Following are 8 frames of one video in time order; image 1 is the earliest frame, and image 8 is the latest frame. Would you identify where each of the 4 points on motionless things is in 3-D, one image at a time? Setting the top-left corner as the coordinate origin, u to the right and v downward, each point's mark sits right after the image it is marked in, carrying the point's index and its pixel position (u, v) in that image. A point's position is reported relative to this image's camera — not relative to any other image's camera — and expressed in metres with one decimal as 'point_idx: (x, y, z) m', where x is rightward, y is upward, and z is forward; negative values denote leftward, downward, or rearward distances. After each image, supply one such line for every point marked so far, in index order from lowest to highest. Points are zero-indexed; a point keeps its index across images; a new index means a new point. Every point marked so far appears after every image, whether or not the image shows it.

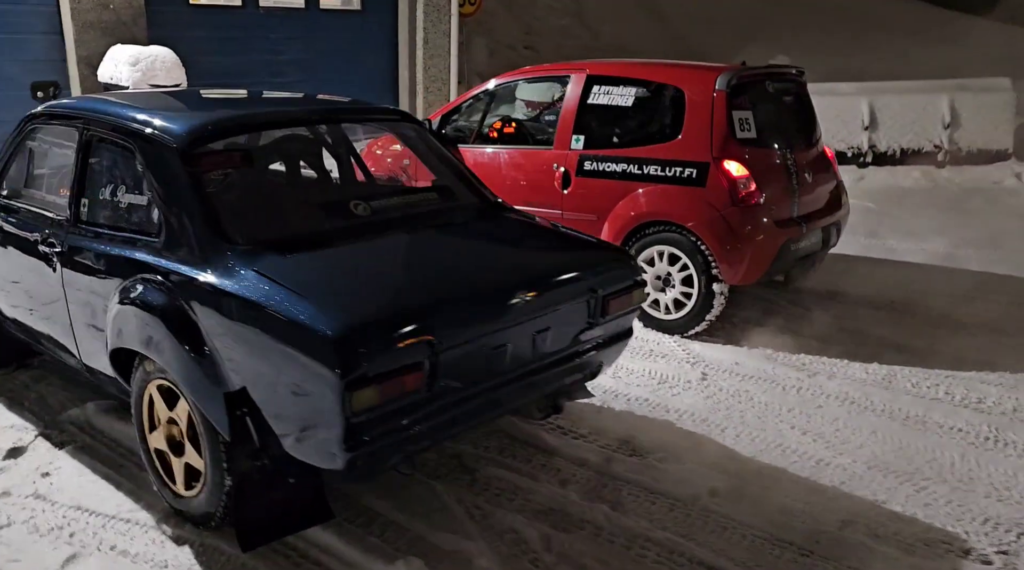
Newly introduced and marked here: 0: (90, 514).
0: (-1.7, -0.9, +3.3) m
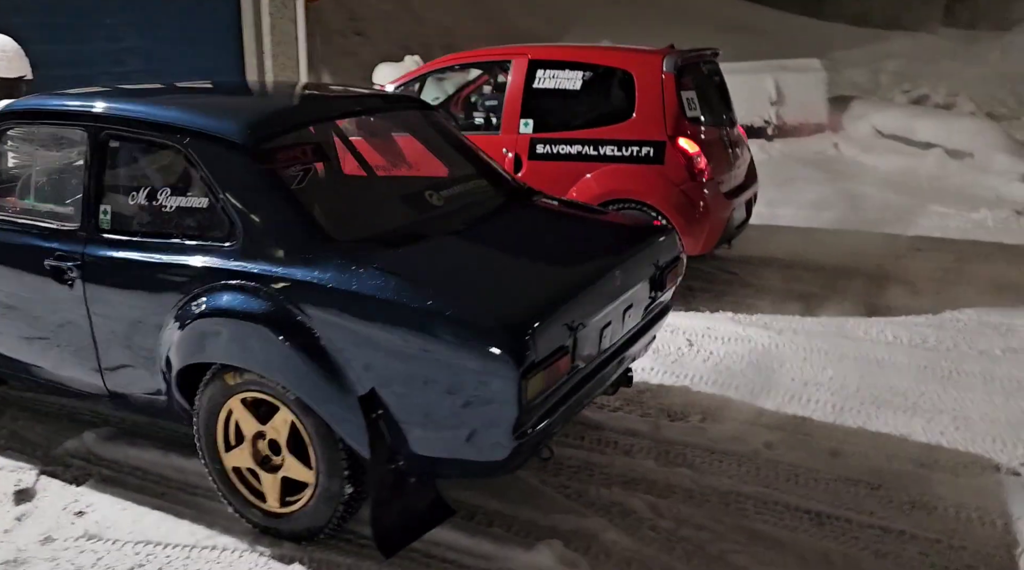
0: (-1.3, -1.0, +3.0) m
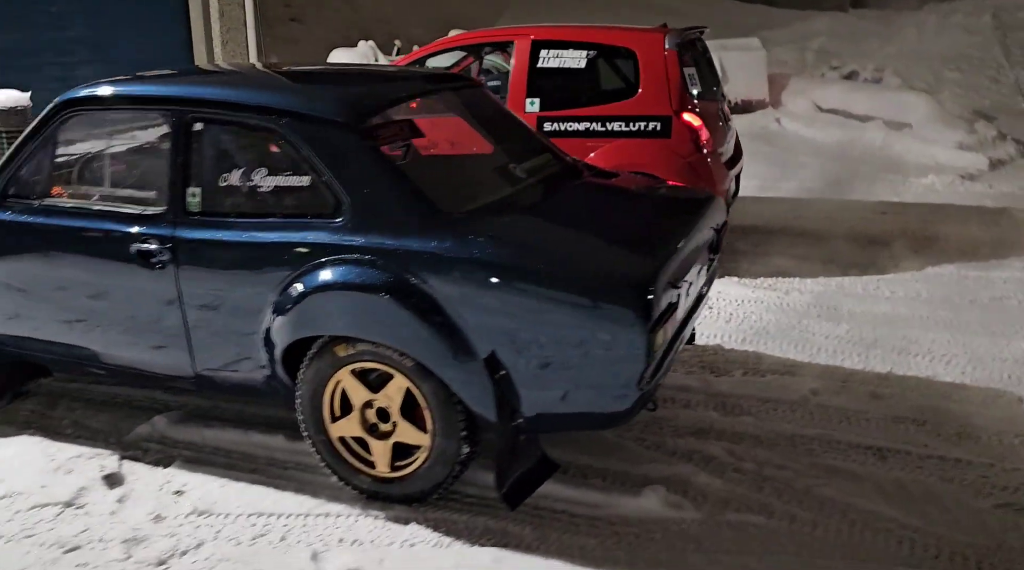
0: (-0.9, -0.9, +3.1) m
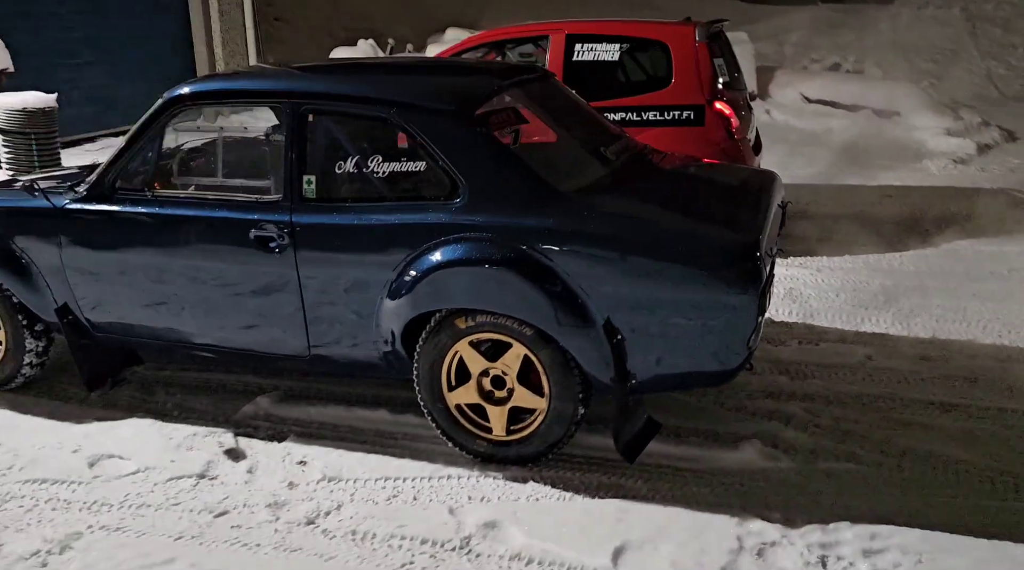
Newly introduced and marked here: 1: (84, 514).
0: (-0.4, -0.8, +3.3) m
1: (-1.6, -0.9, +3.1) m
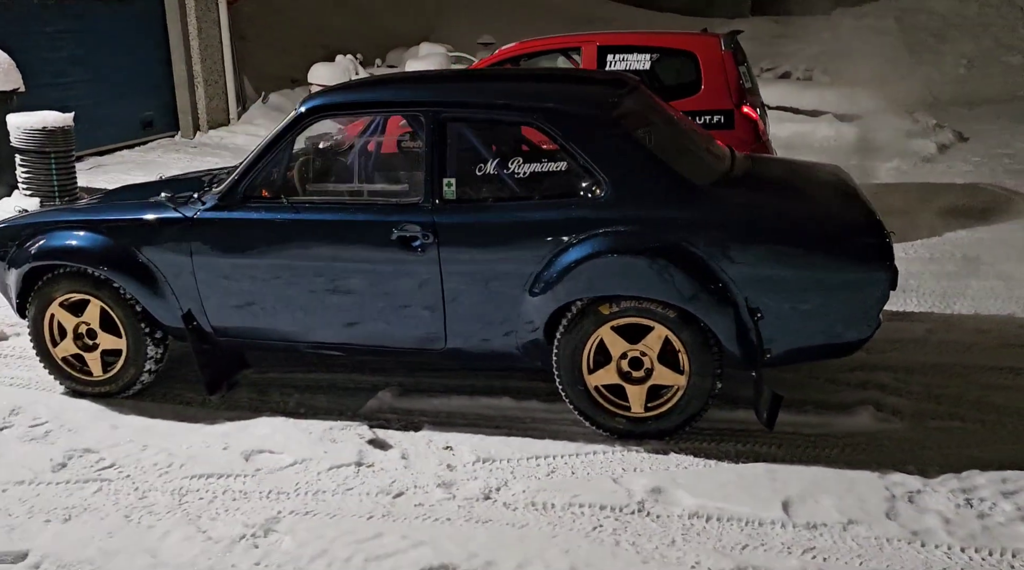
0: (+0.2, -0.7, +3.6) m
1: (-1.0, -0.9, +3.3) m
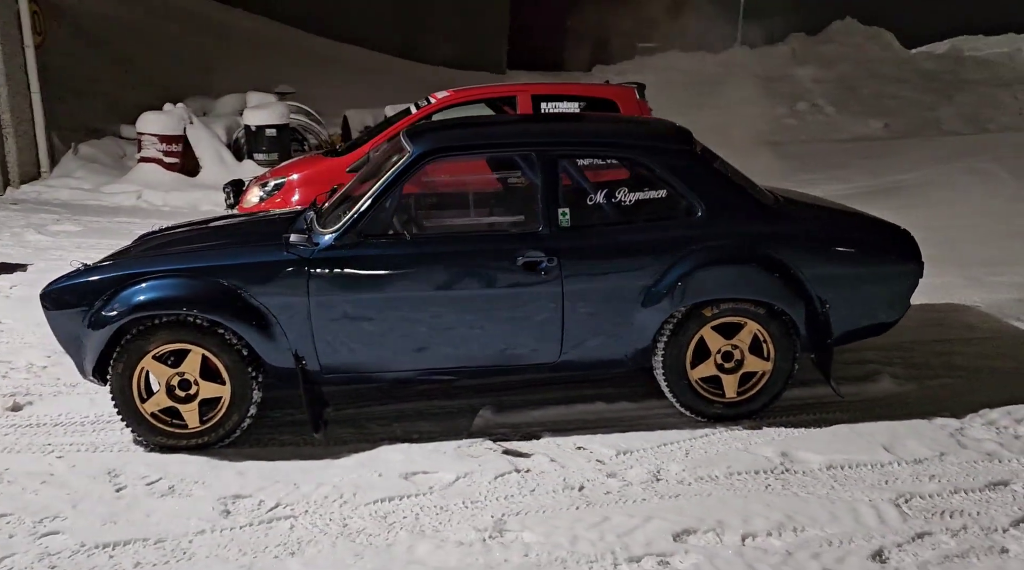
0: (+0.9, -0.8, +4.1) m
1: (-0.2, -1.0, +3.5) m
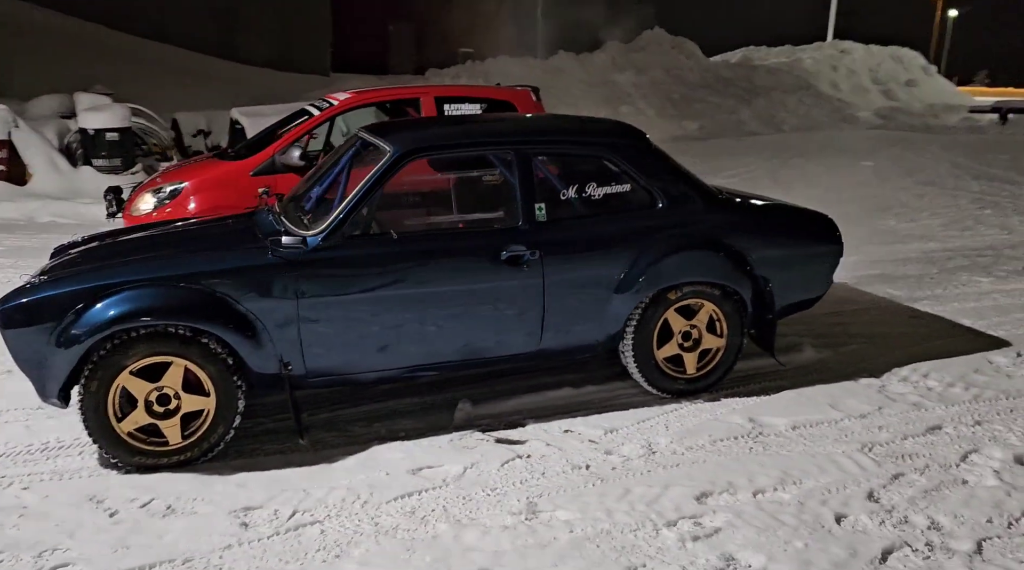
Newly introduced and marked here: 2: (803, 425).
0: (+0.8, -0.7, +4.4) m
1: (-0.1, -0.9, +3.6) m
2: (+1.5, -0.7, +4.3) m
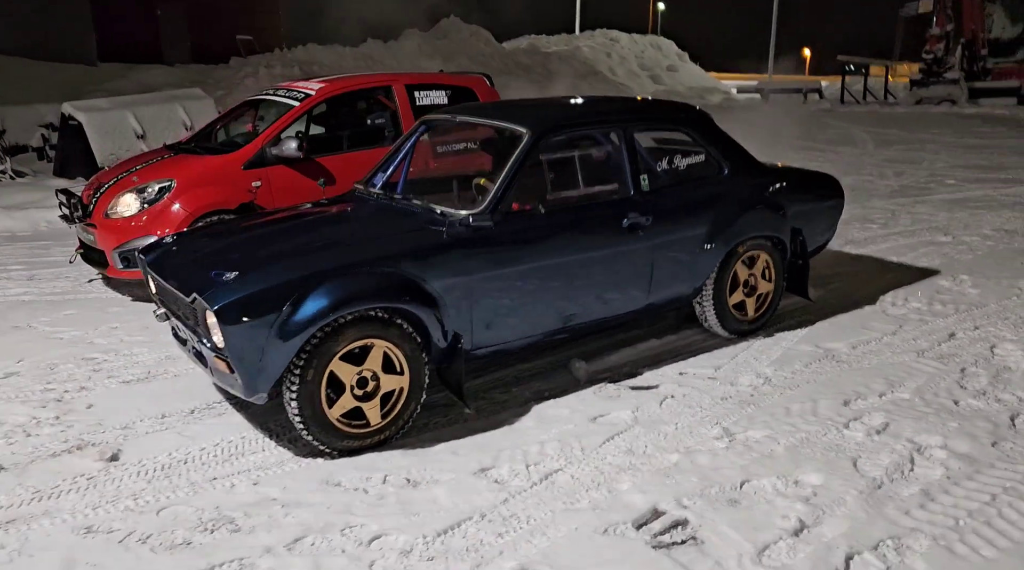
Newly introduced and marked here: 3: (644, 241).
0: (+1.4, -0.4, +5.2) m
1: (+0.9, -0.7, +4.1) m
2: (+2.2, -0.4, +5.2) m
3: (+0.8, +0.3, +4.8) m
